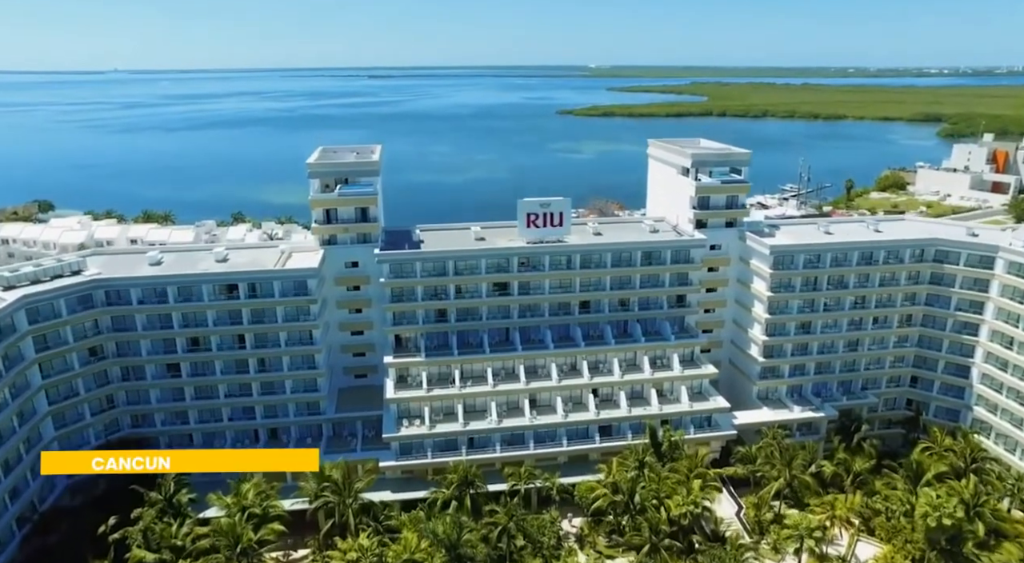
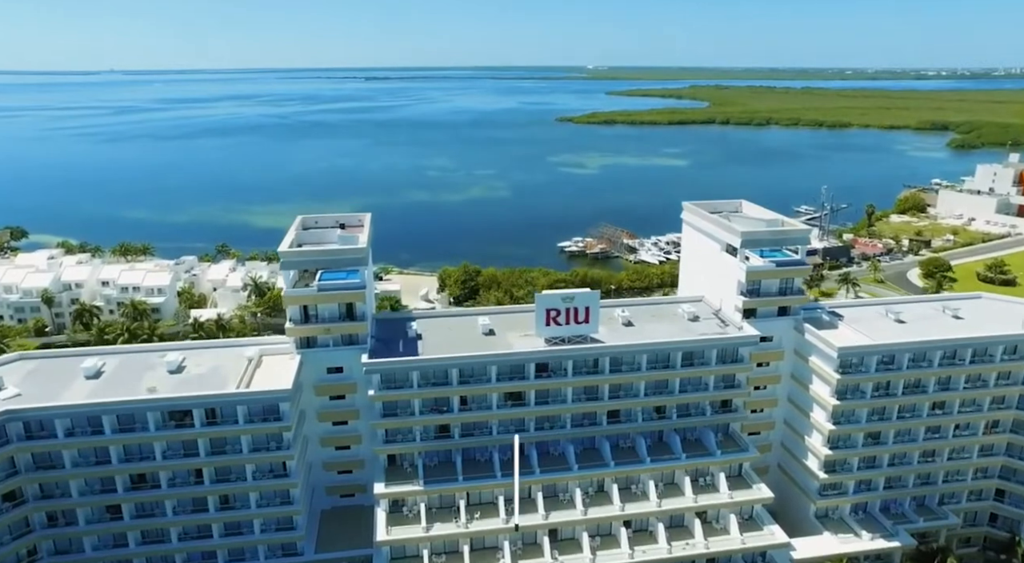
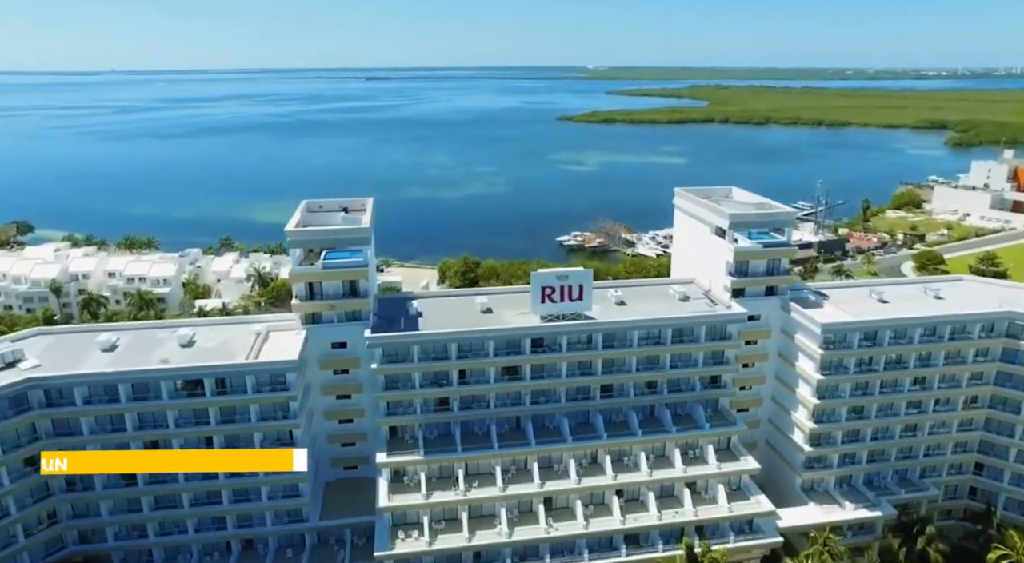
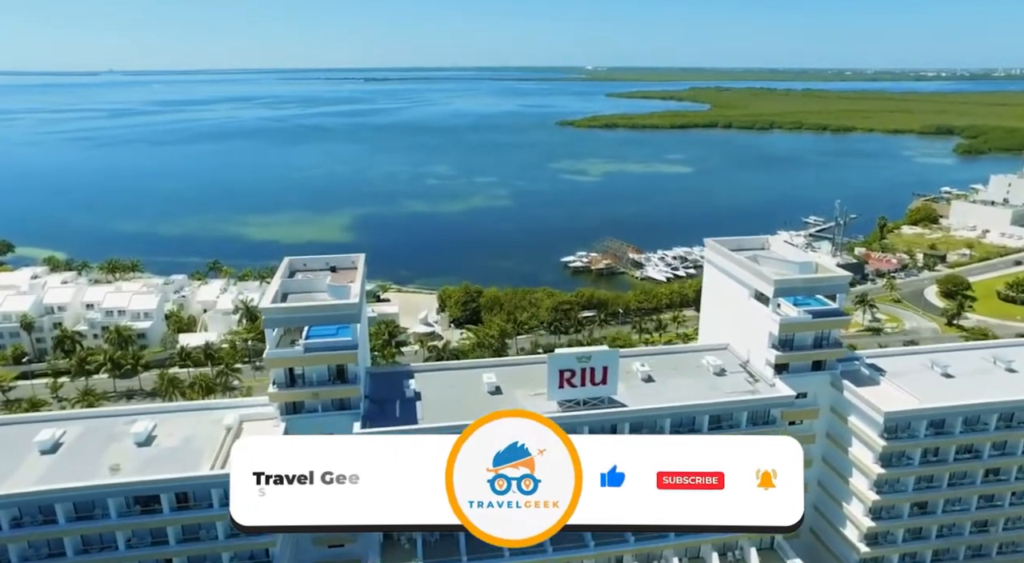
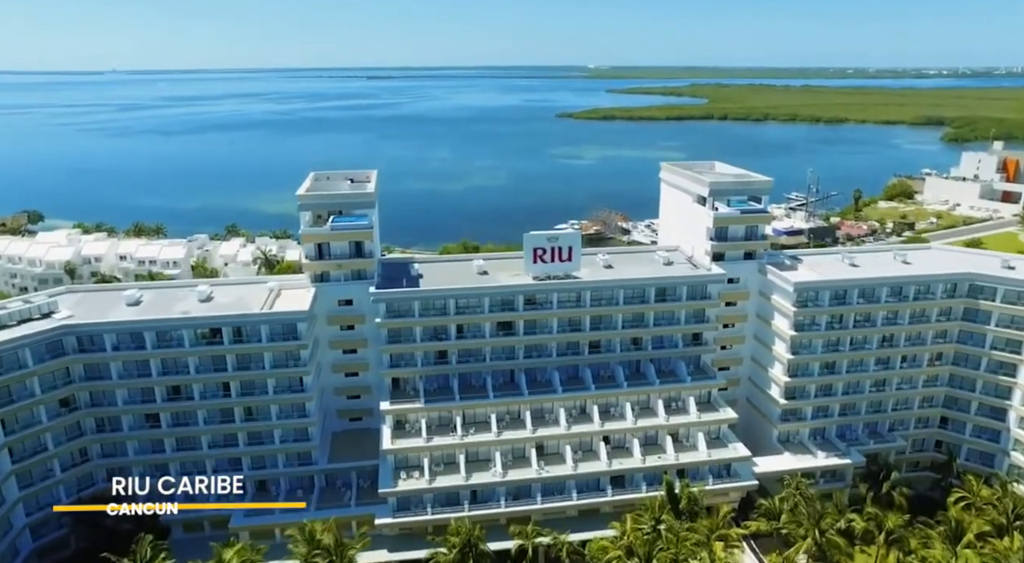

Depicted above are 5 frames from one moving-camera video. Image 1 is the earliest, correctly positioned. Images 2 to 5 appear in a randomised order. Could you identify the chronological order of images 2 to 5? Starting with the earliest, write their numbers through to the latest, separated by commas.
5, 3, 2, 4
